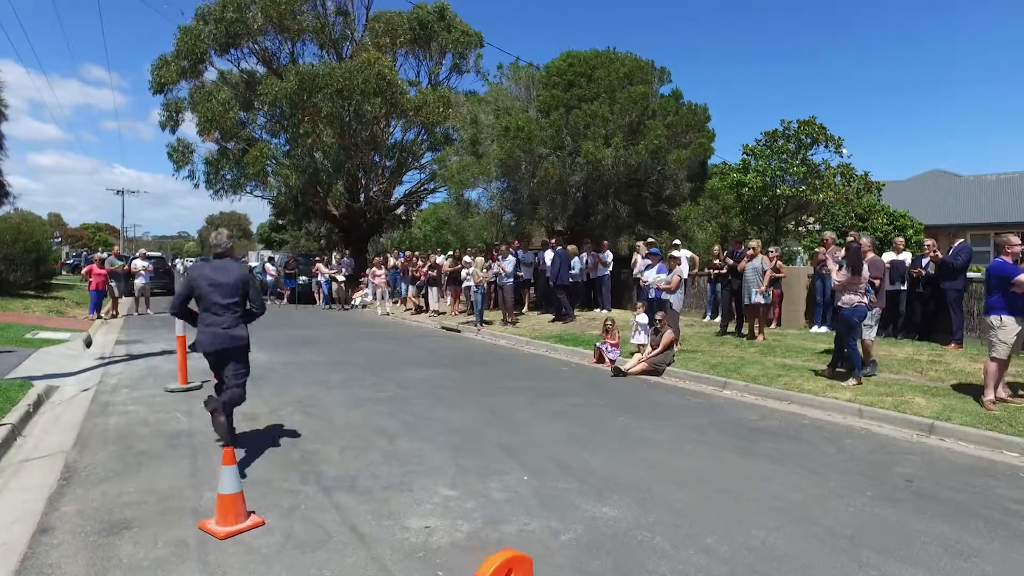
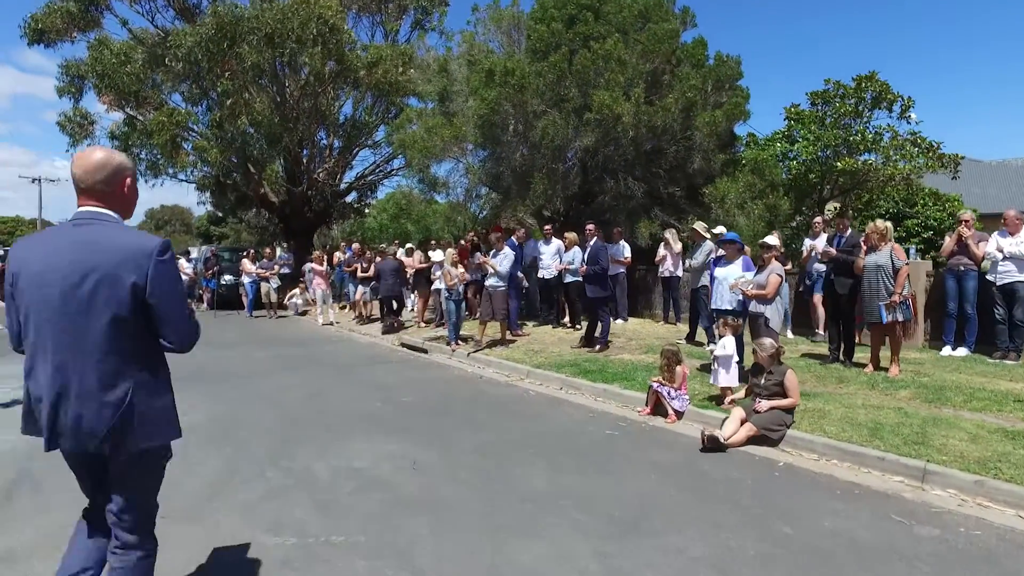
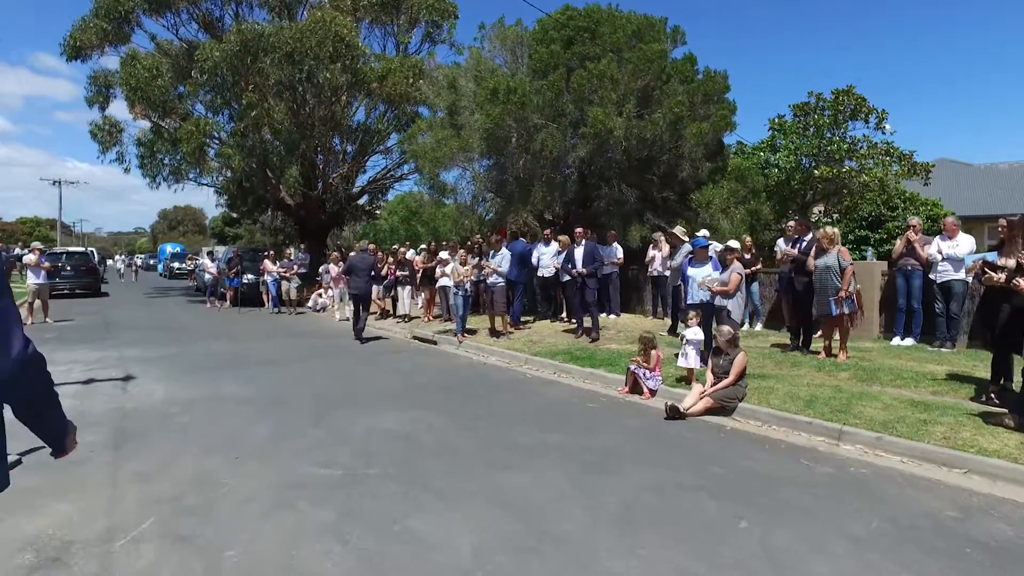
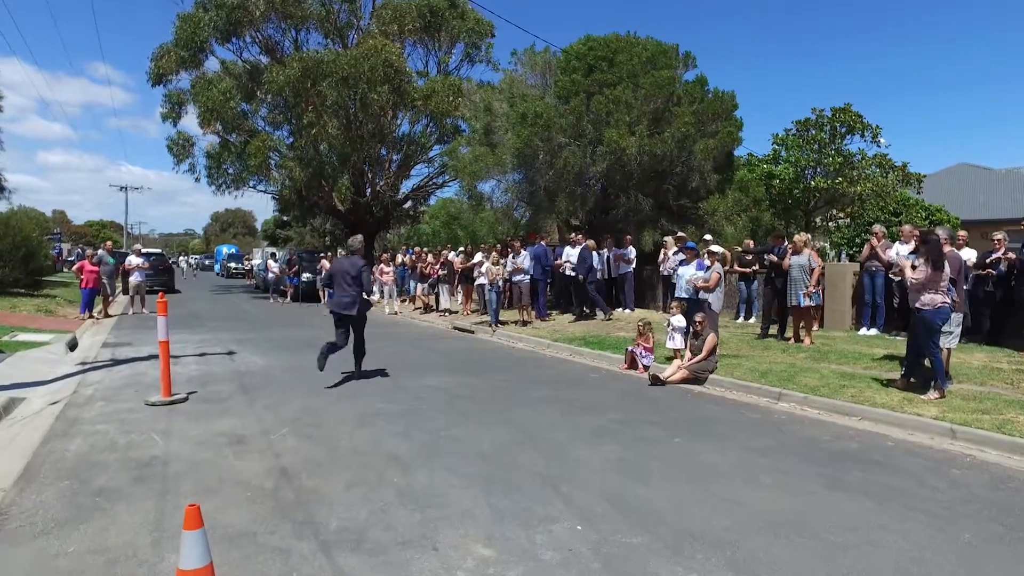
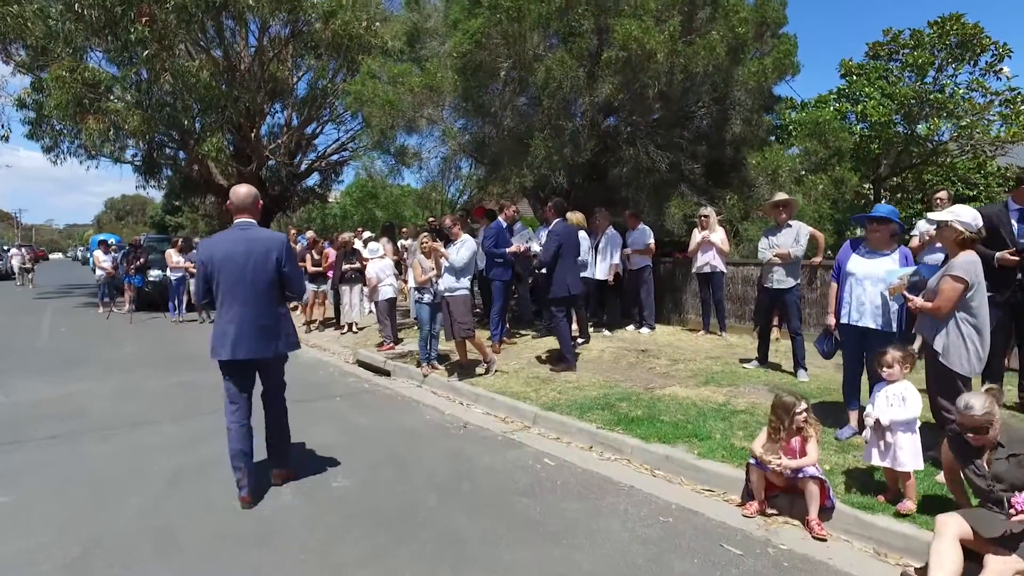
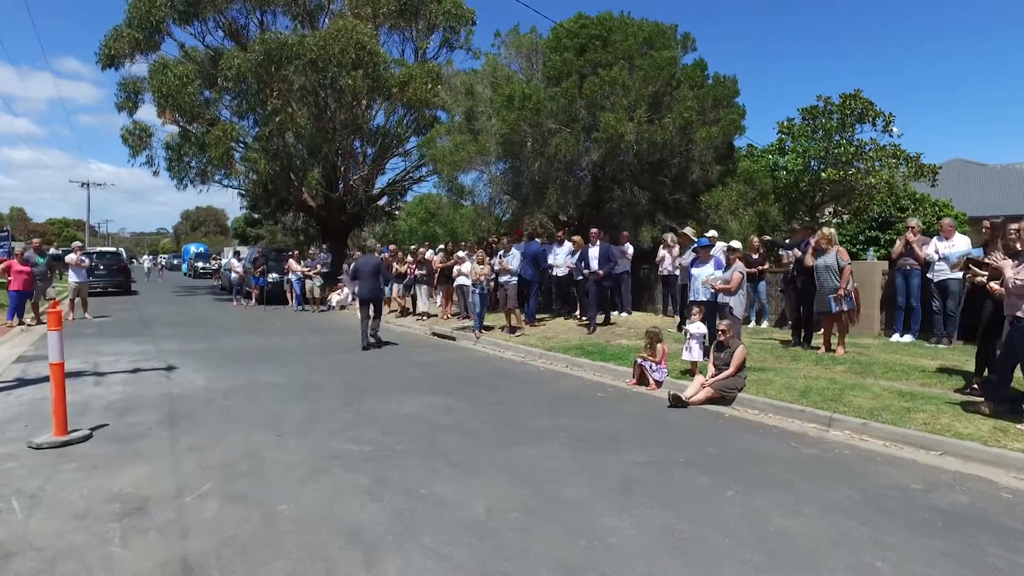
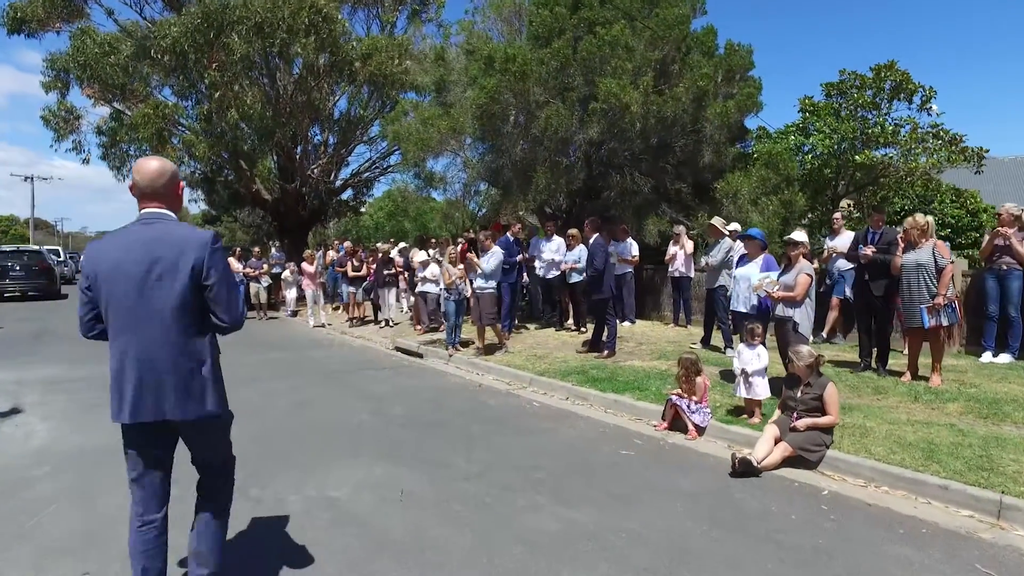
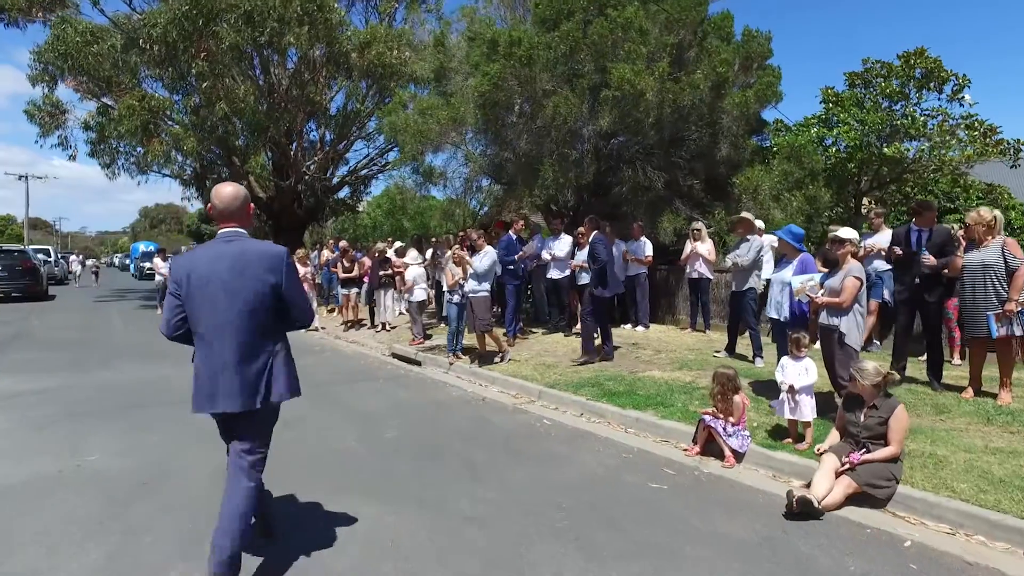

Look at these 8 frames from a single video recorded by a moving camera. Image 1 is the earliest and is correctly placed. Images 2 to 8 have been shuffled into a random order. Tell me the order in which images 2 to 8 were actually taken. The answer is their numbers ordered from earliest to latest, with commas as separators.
4, 6, 3, 2, 7, 8, 5
